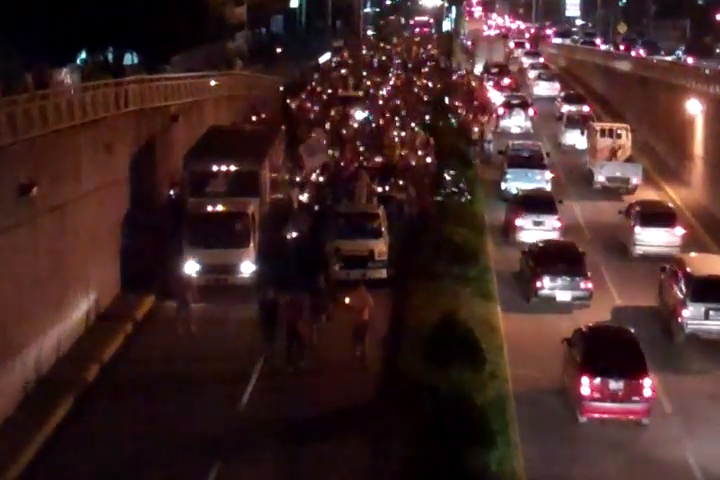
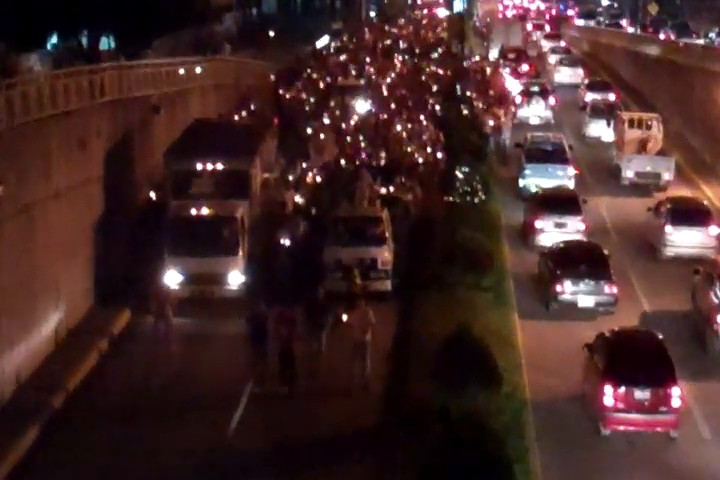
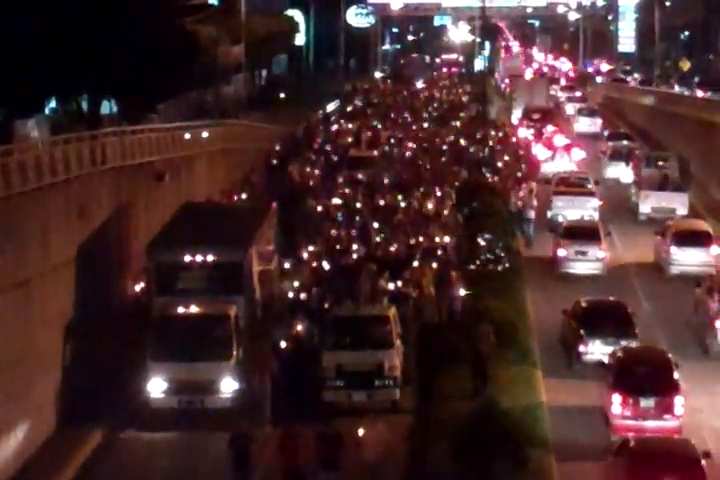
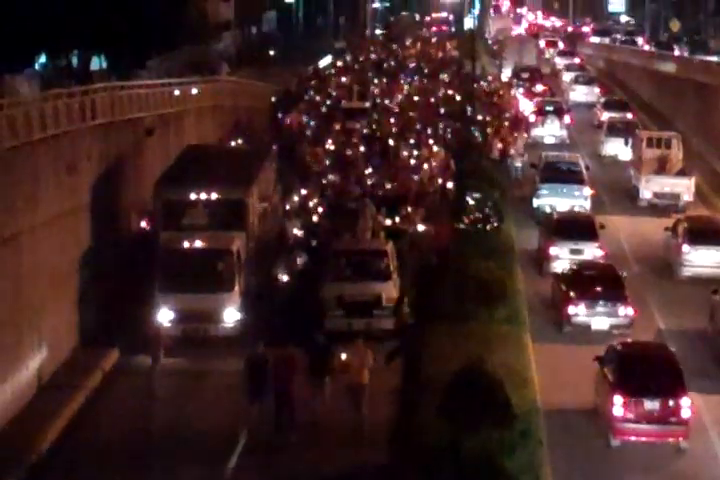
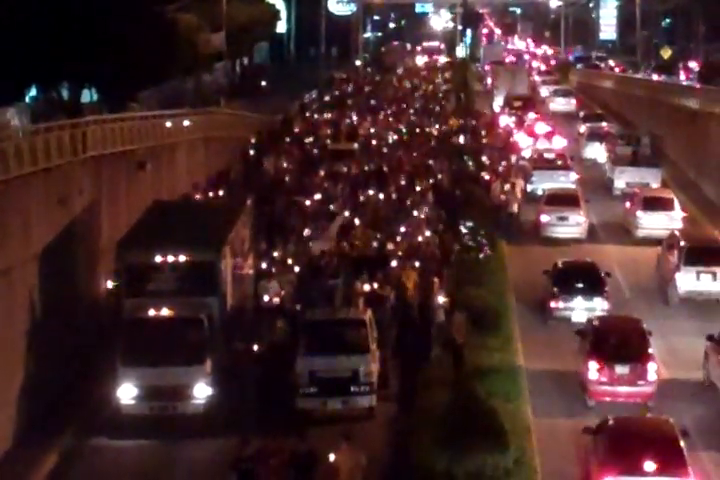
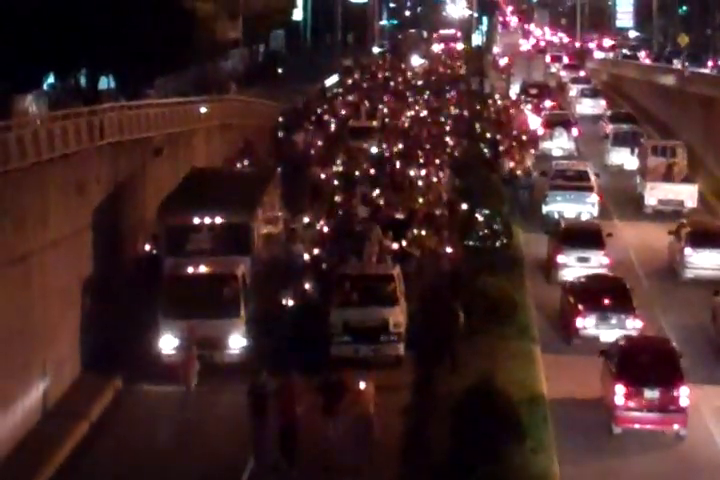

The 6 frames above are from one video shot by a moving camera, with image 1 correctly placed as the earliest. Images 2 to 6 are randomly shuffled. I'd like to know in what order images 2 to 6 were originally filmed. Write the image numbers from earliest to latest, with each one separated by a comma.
2, 4, 6, 3, 5
